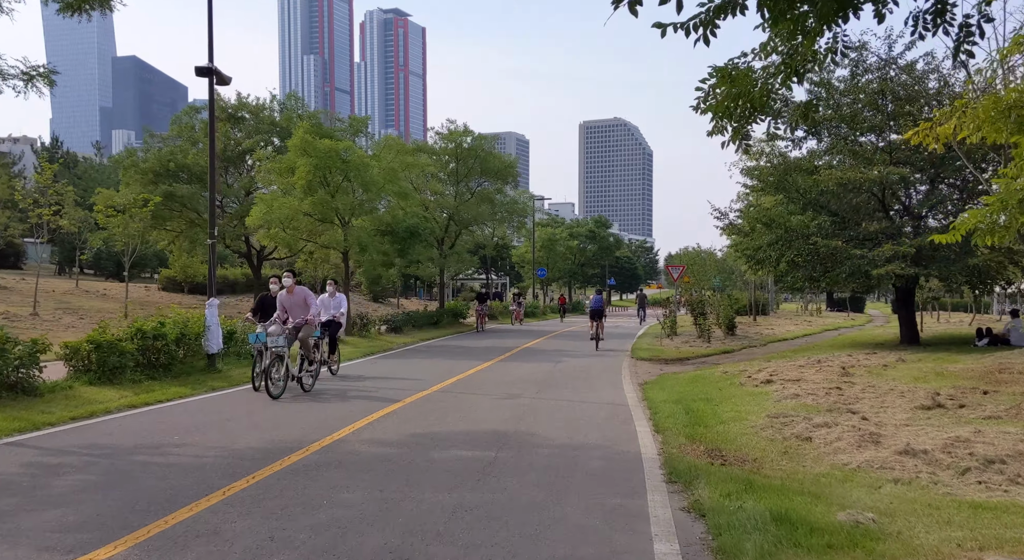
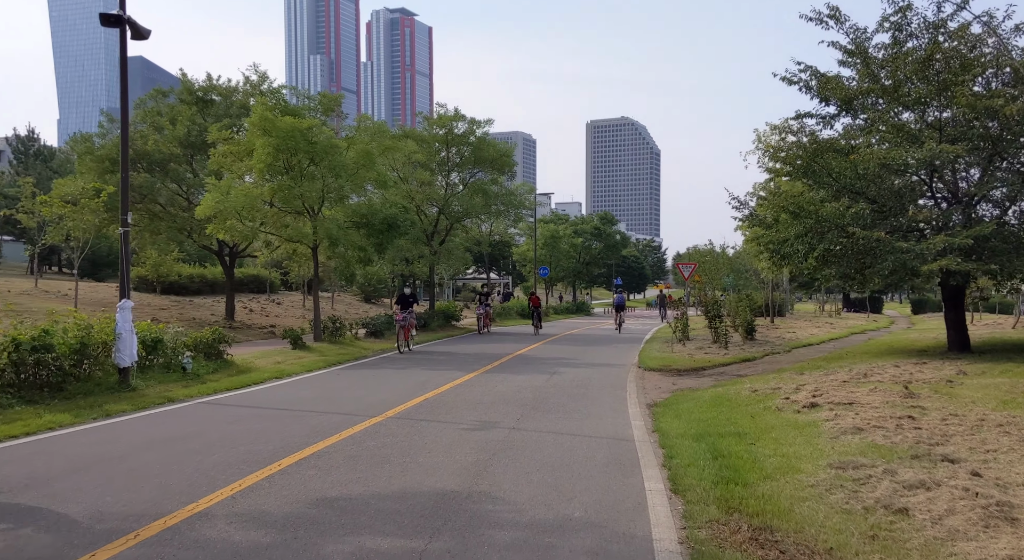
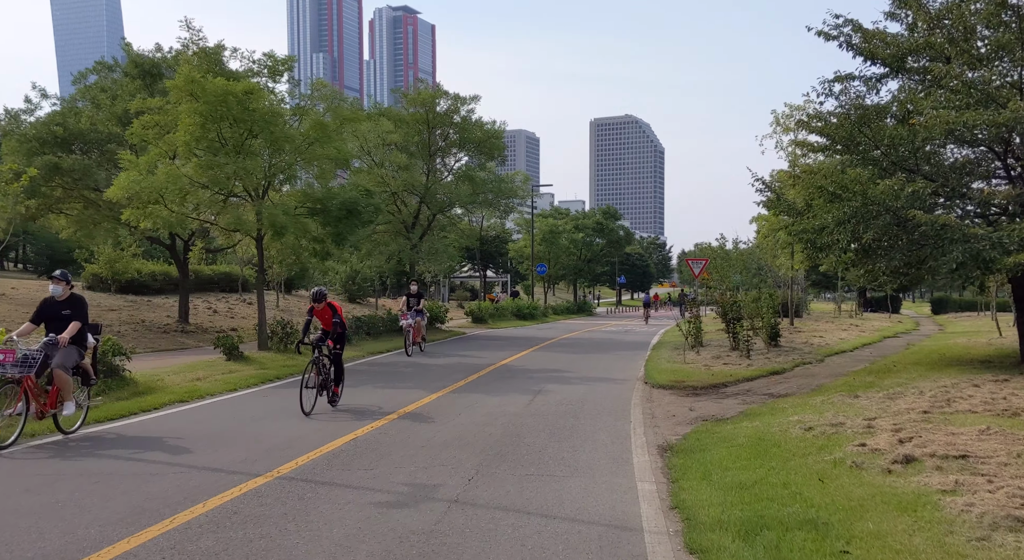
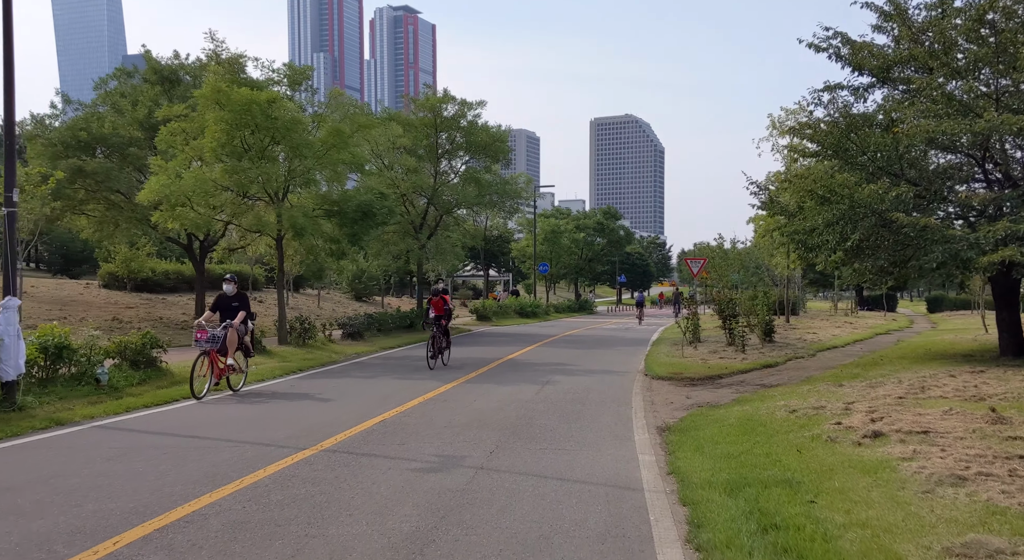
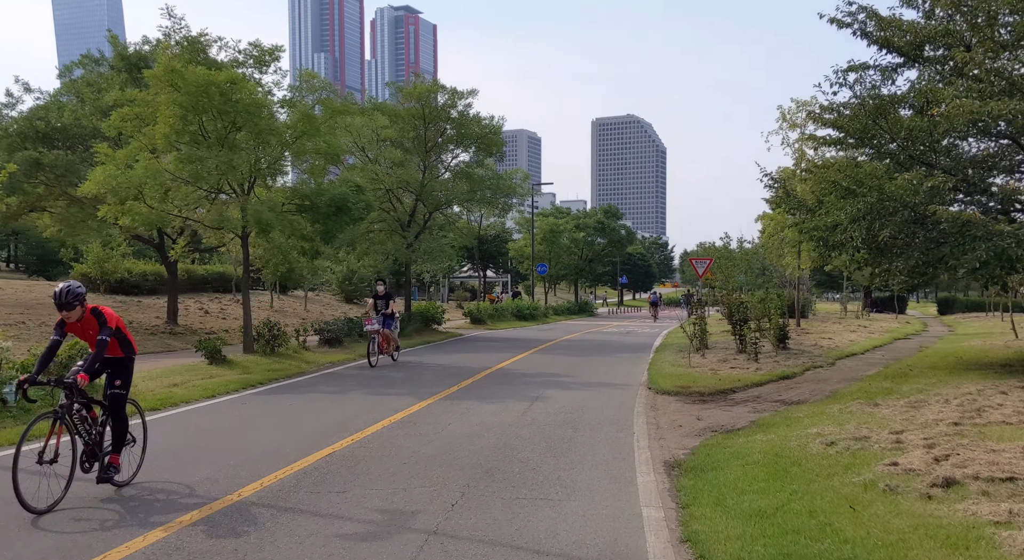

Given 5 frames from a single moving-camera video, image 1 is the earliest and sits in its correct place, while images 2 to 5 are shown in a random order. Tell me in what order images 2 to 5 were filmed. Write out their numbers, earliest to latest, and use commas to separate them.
2, 4, 3, 5
